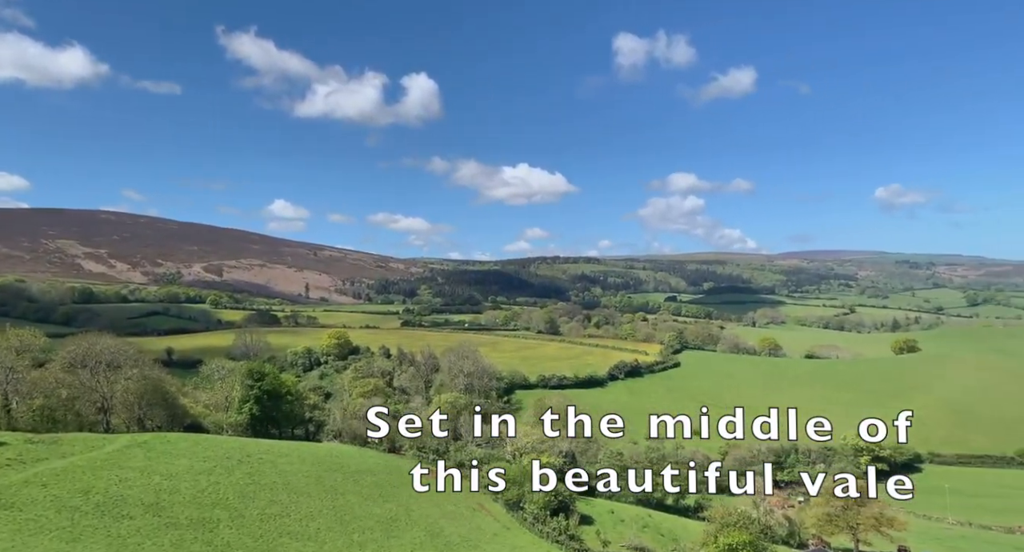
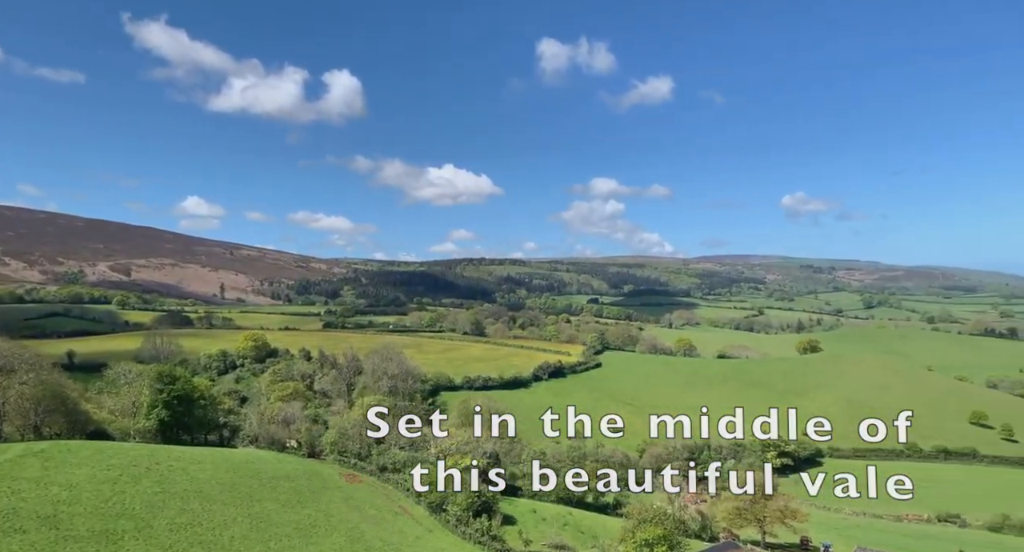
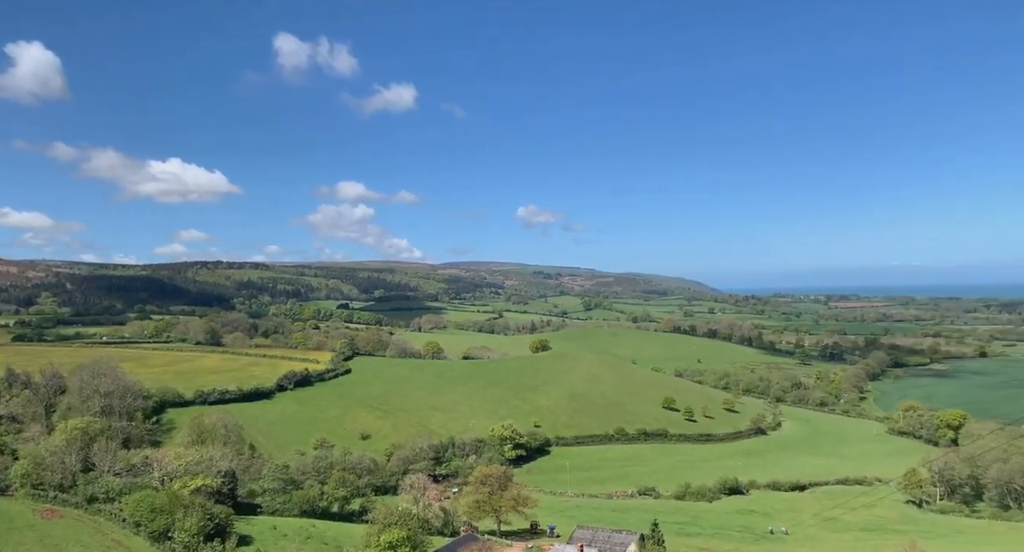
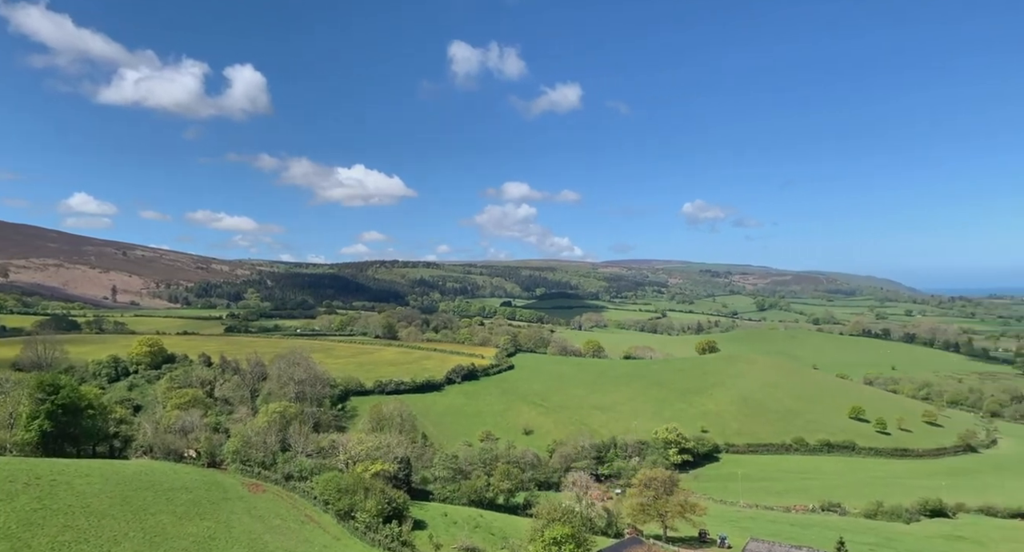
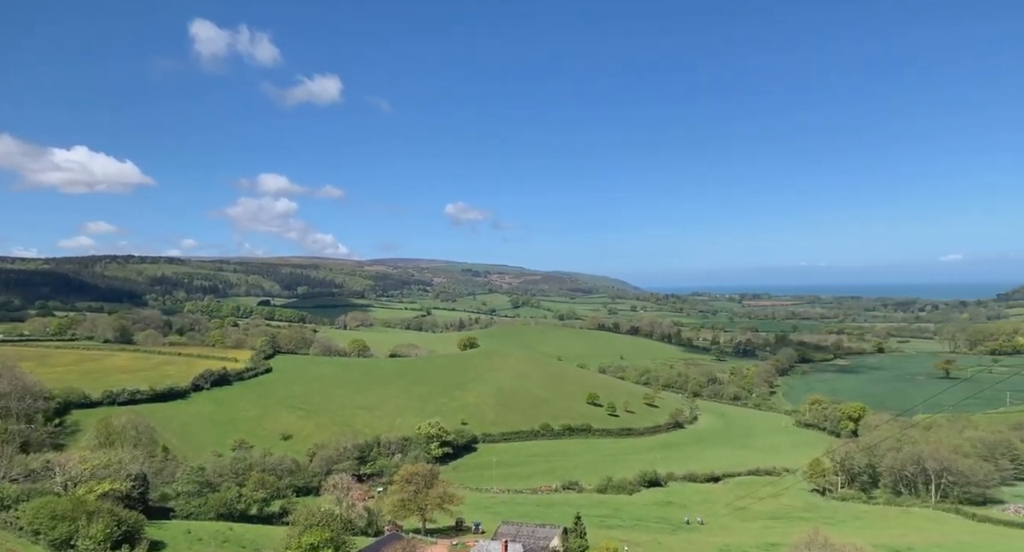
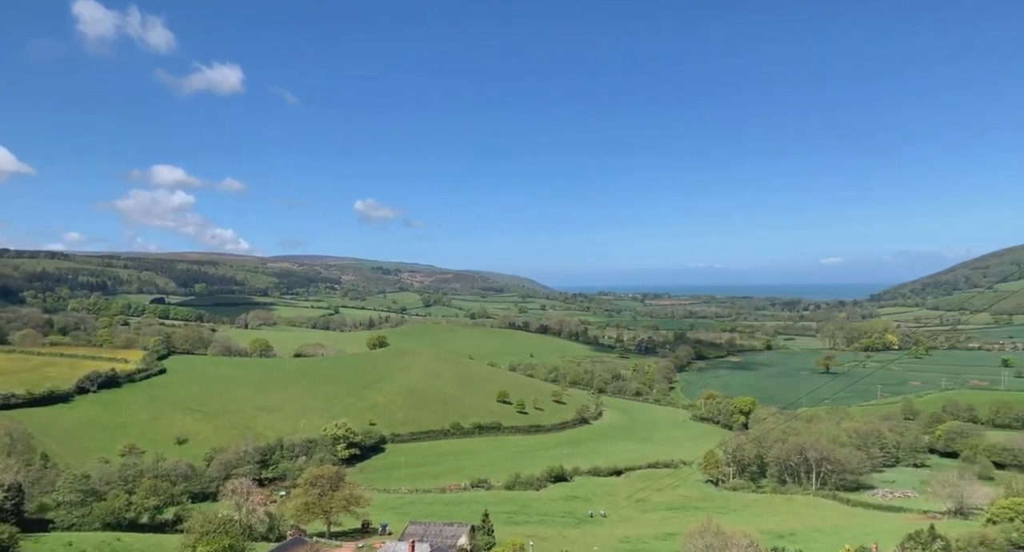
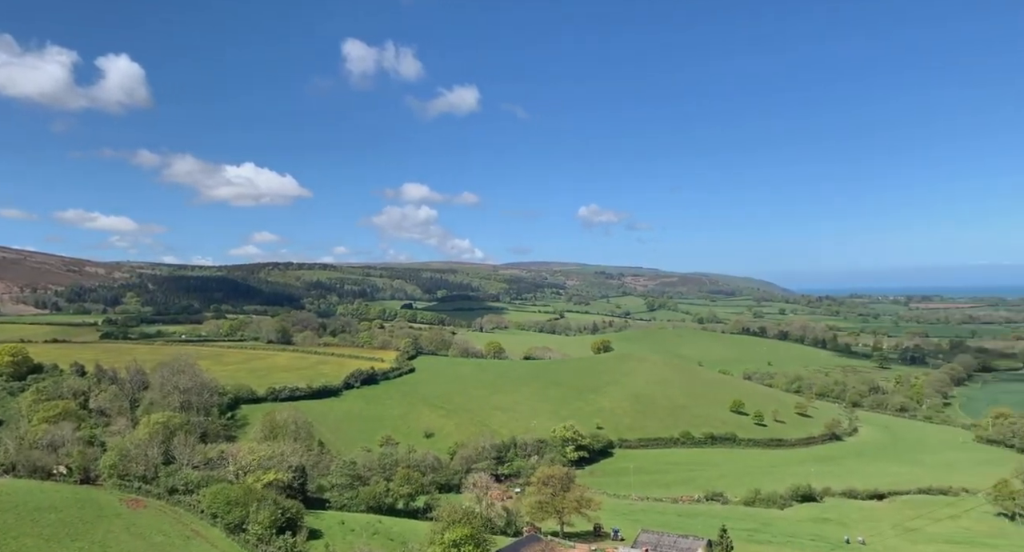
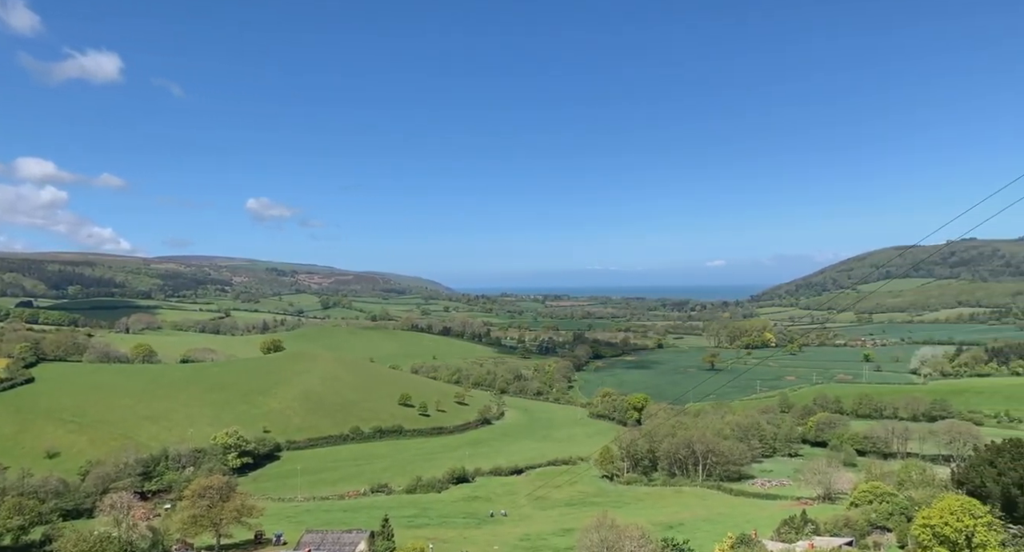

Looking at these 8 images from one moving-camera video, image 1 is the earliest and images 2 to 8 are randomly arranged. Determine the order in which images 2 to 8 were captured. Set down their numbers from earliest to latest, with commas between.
2, 4, 7, 3, 5, 6, 8
